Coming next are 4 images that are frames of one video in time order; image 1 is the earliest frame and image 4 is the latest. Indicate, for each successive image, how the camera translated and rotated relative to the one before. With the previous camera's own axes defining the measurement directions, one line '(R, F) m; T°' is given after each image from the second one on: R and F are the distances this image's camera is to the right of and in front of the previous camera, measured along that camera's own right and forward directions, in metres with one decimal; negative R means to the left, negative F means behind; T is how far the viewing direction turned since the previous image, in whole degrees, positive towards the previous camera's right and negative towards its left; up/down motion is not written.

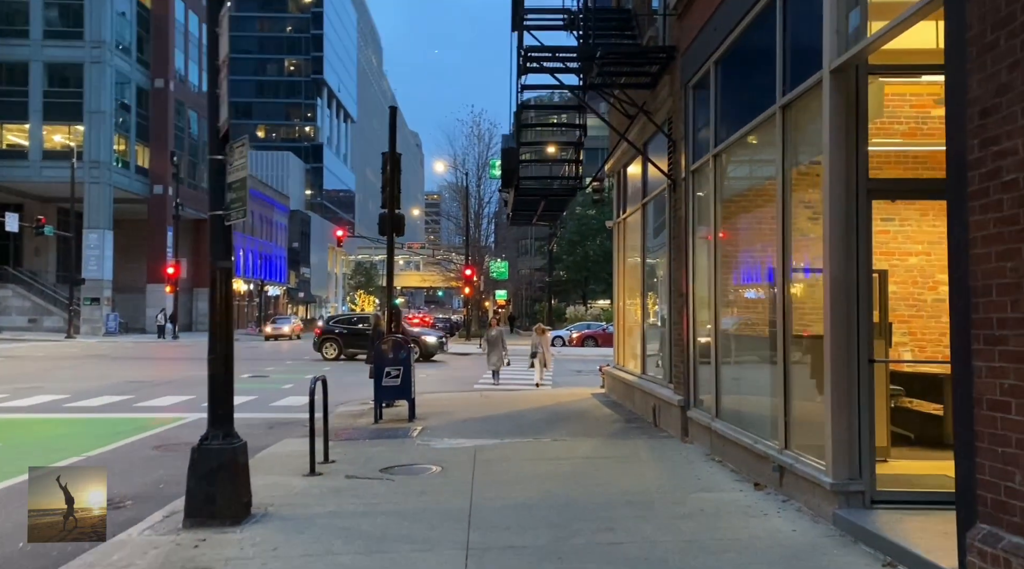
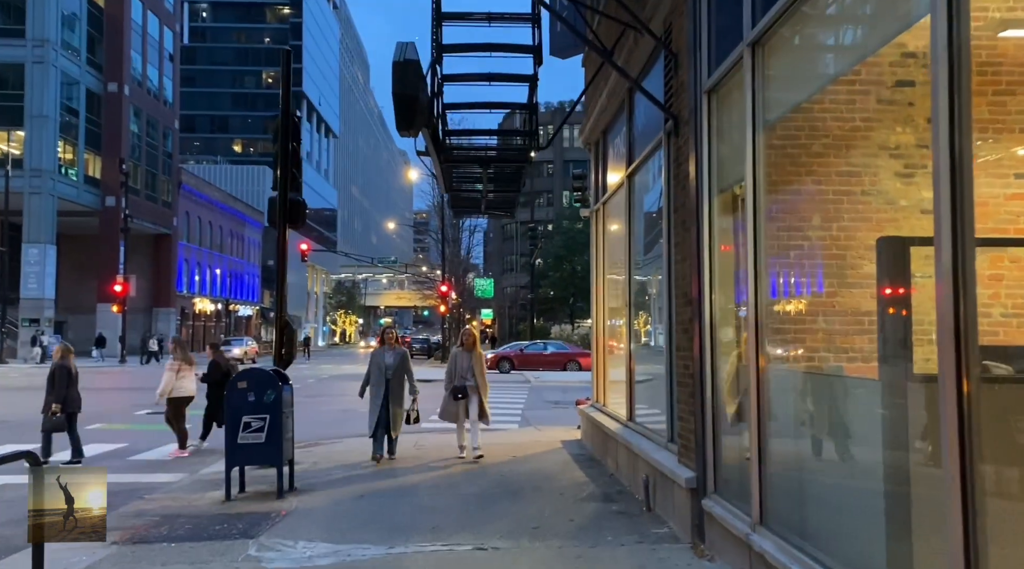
(+0.7, +4.4) m; +1°
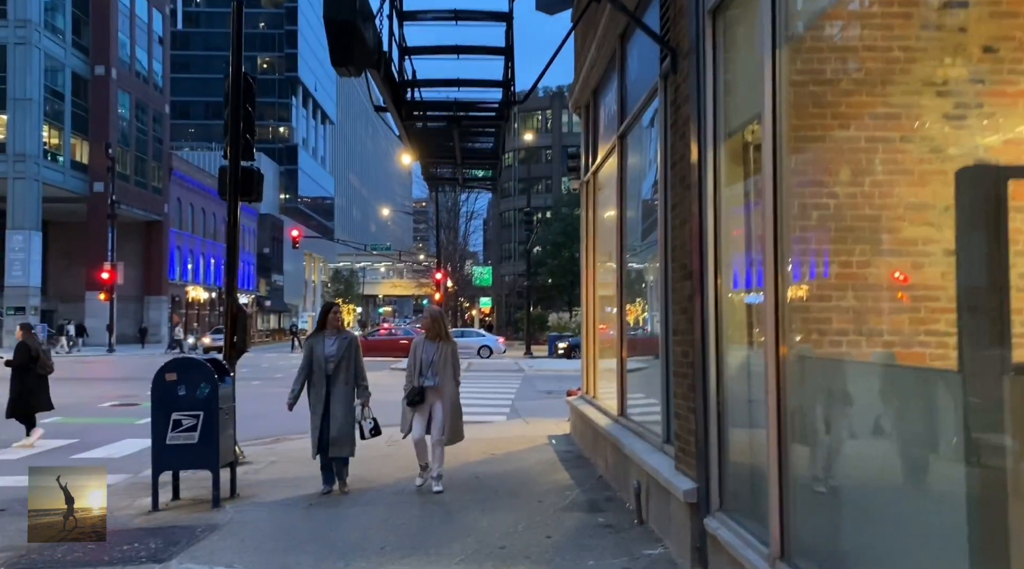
(+0.2, +1.2) m; 0°
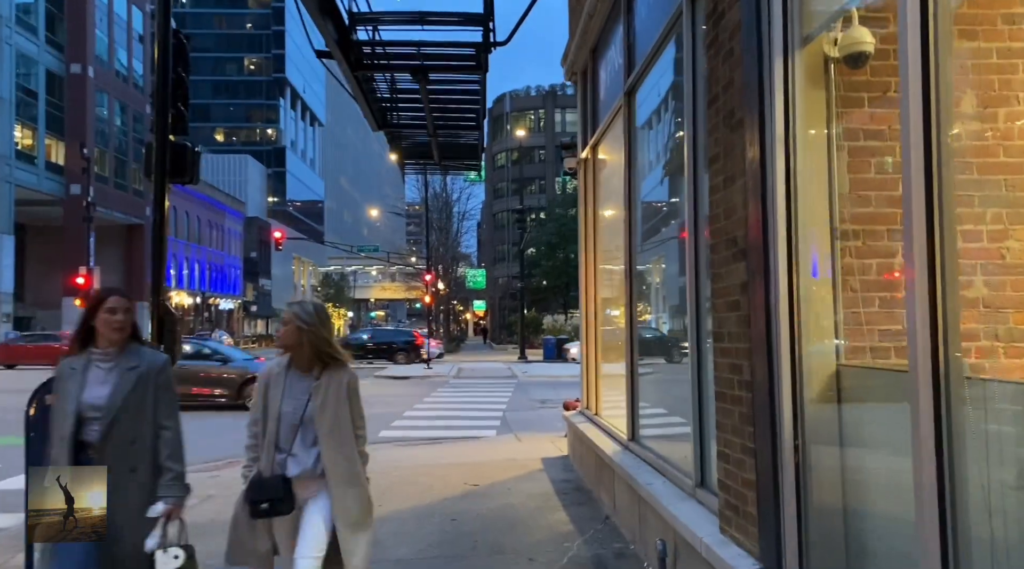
(+0.1, +1.7) m; 0°
